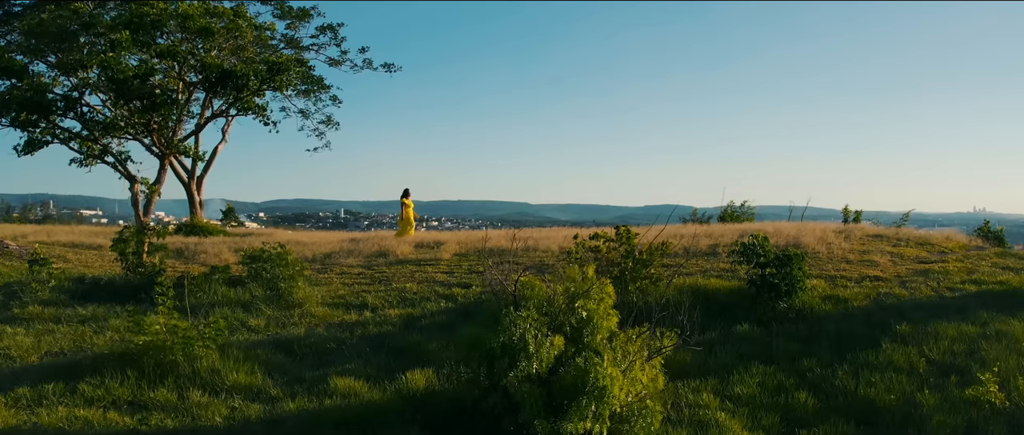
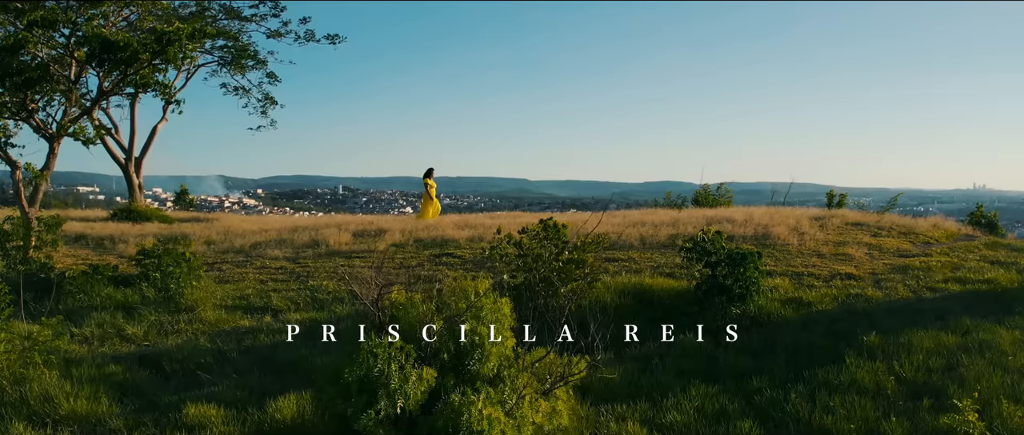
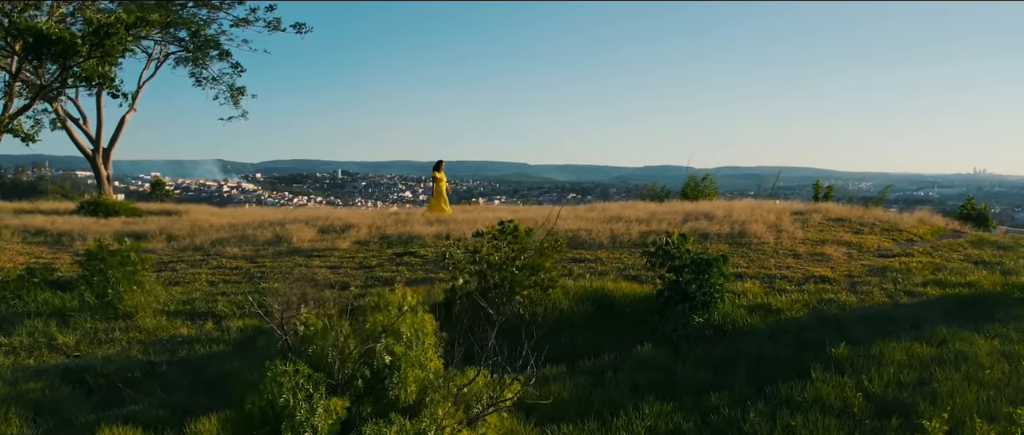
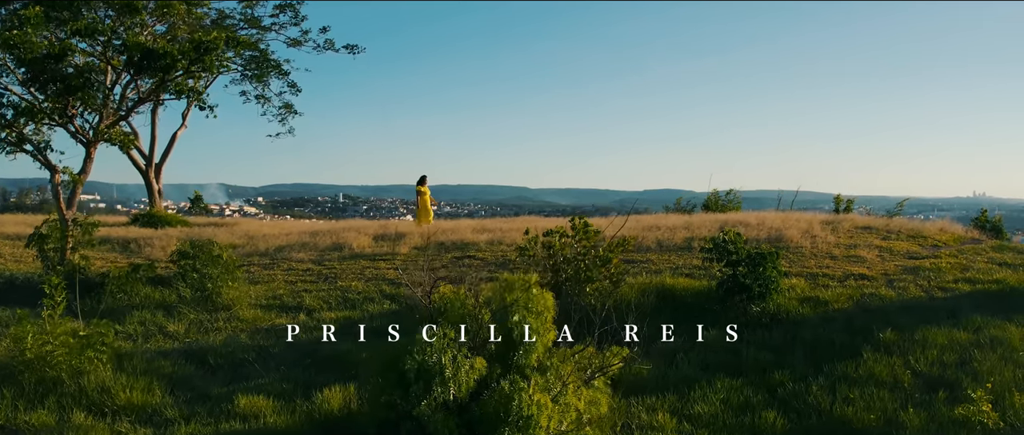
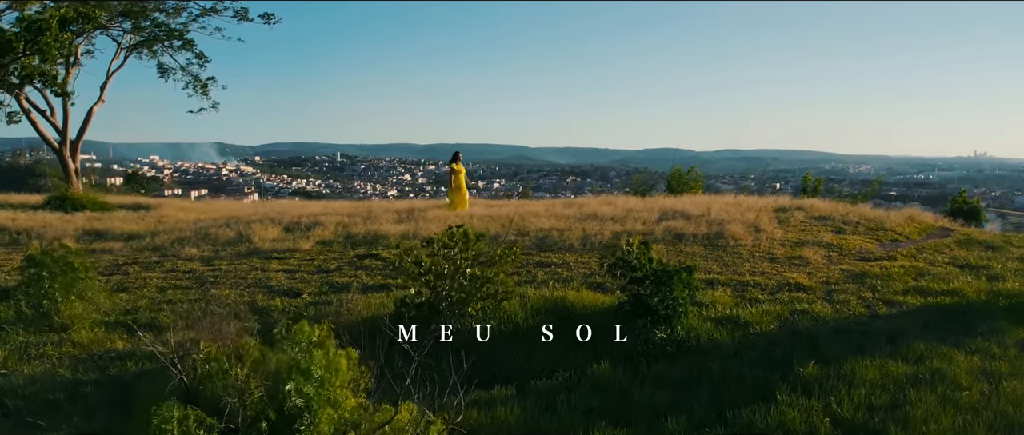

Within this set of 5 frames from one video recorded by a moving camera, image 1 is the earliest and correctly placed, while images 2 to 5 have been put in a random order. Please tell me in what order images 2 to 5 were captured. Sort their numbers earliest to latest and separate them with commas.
4, 2, 3, 5
